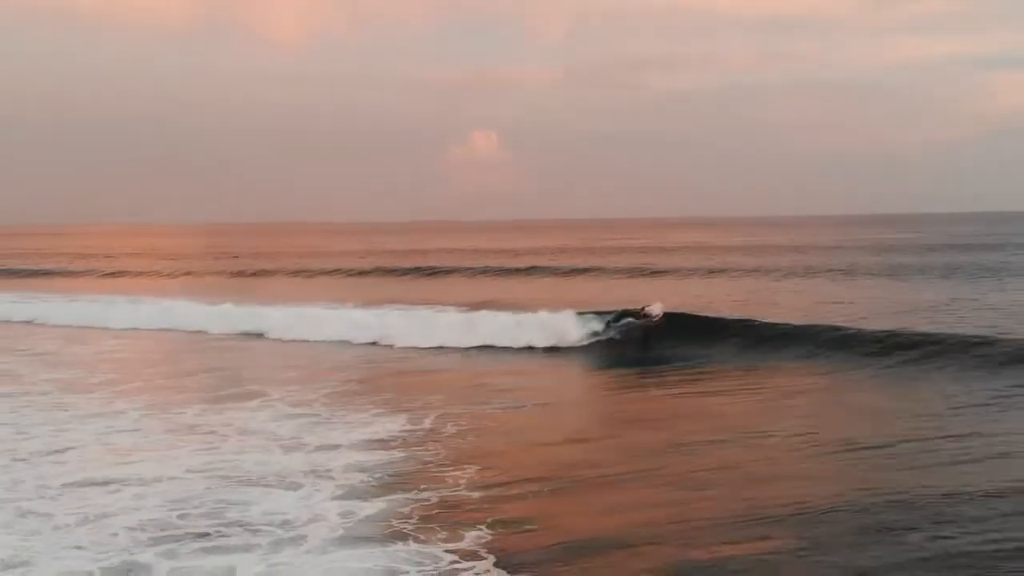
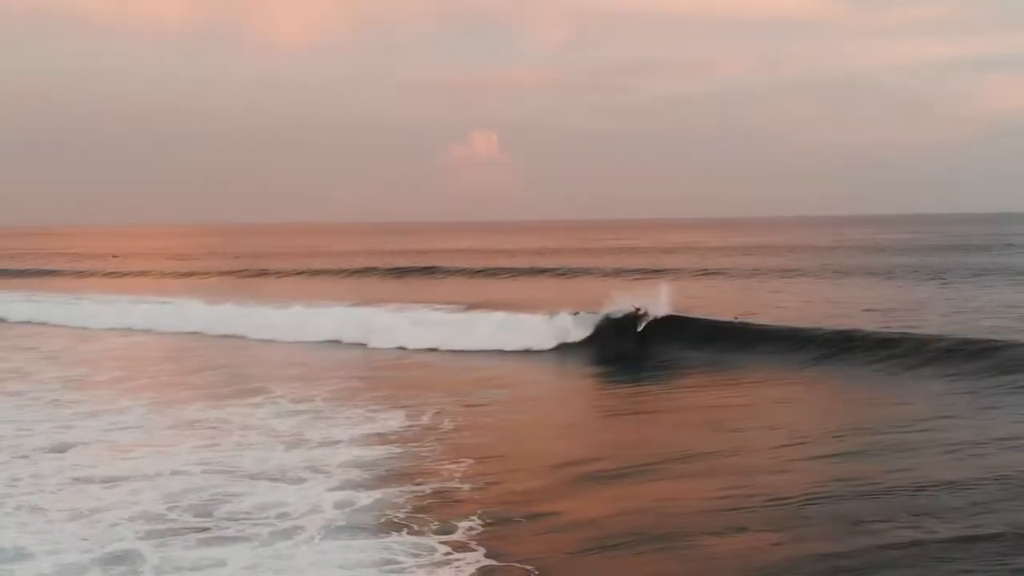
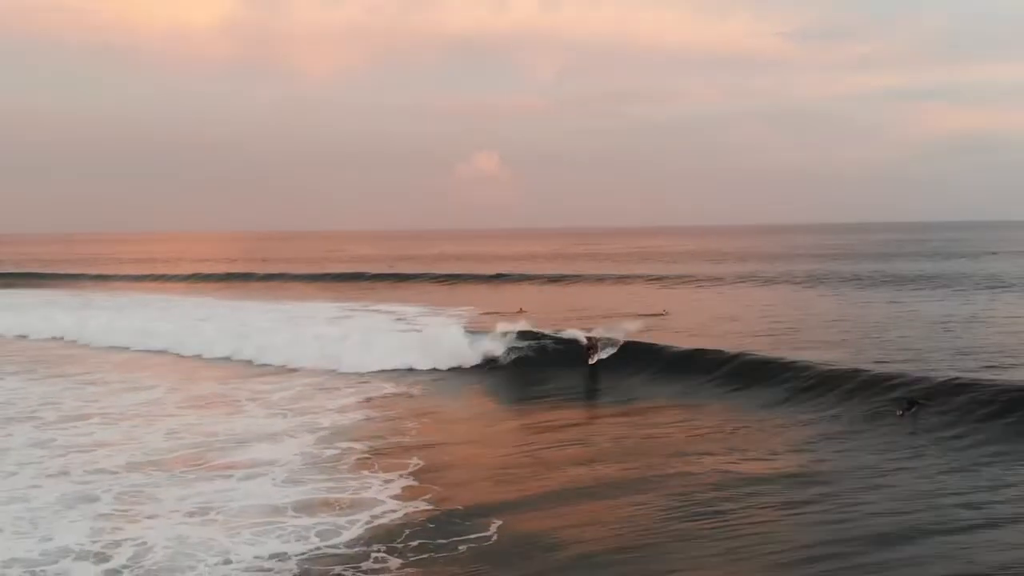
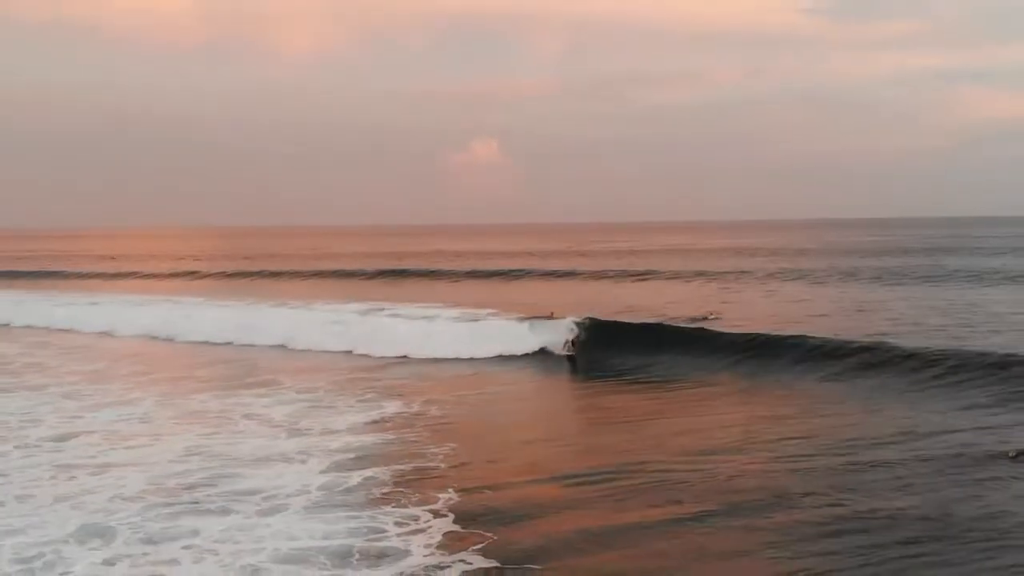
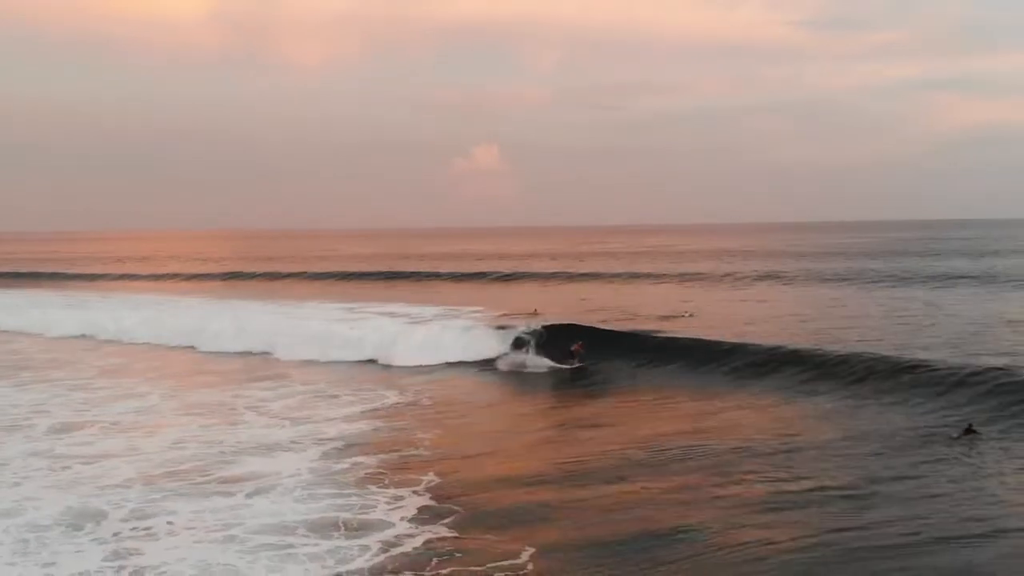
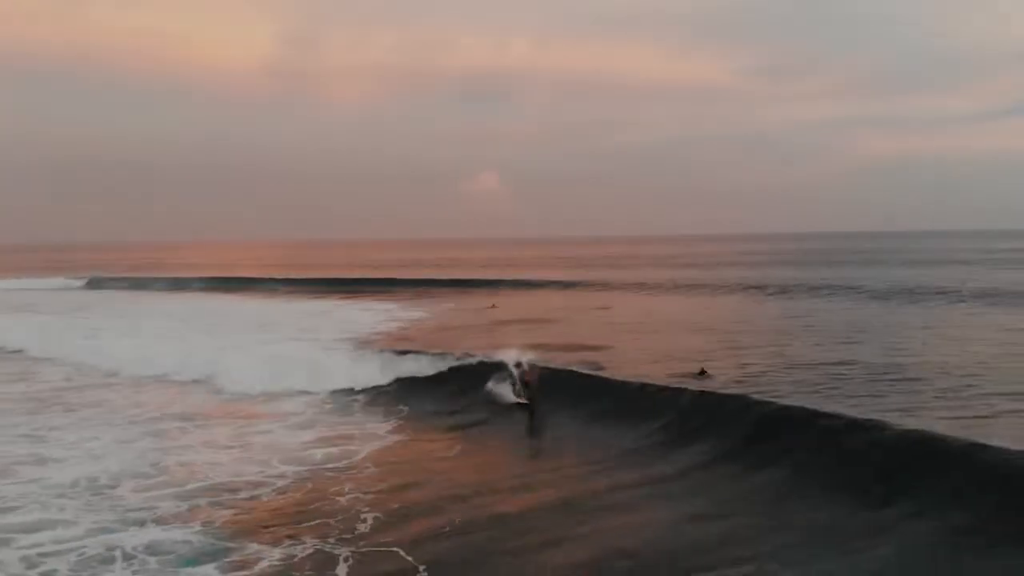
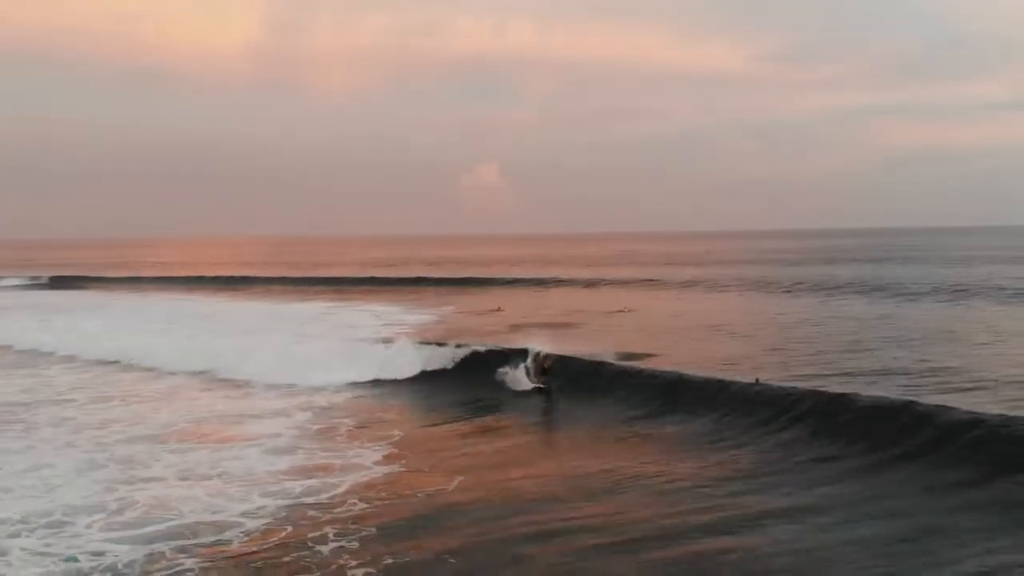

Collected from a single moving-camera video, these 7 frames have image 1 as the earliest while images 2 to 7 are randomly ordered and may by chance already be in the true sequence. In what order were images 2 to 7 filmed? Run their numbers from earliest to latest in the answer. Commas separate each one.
2, 4, 5, 3, 7, 6
